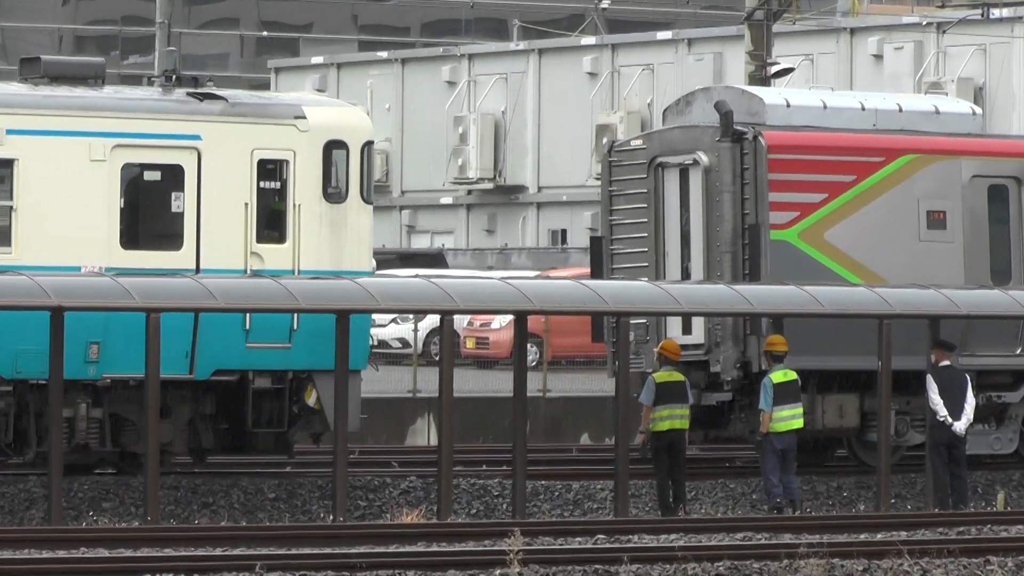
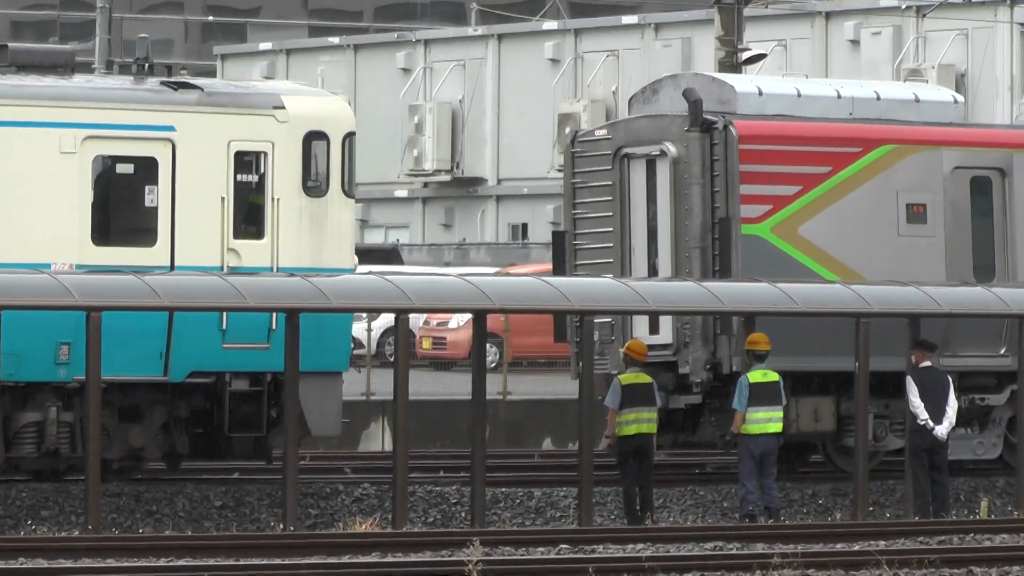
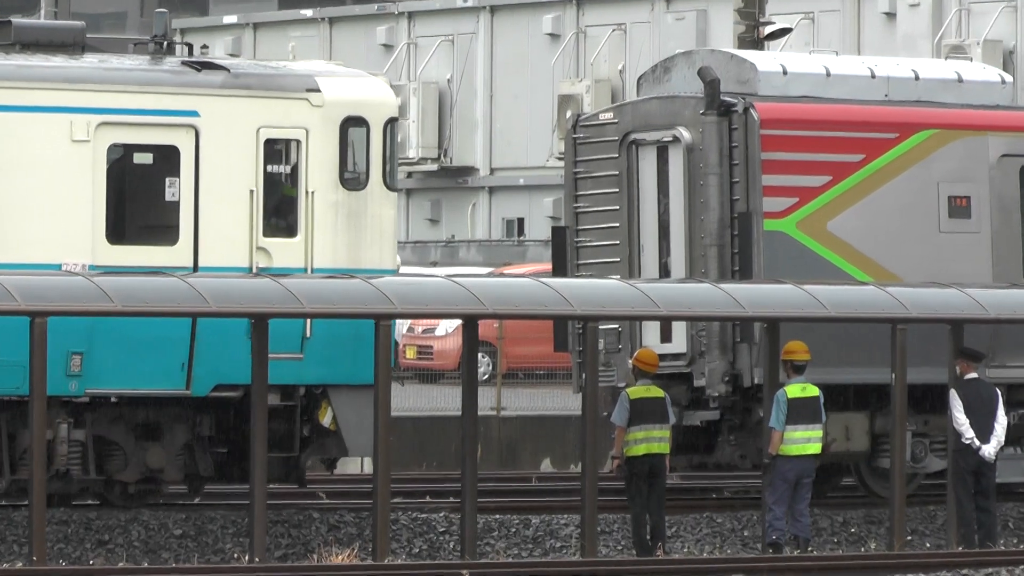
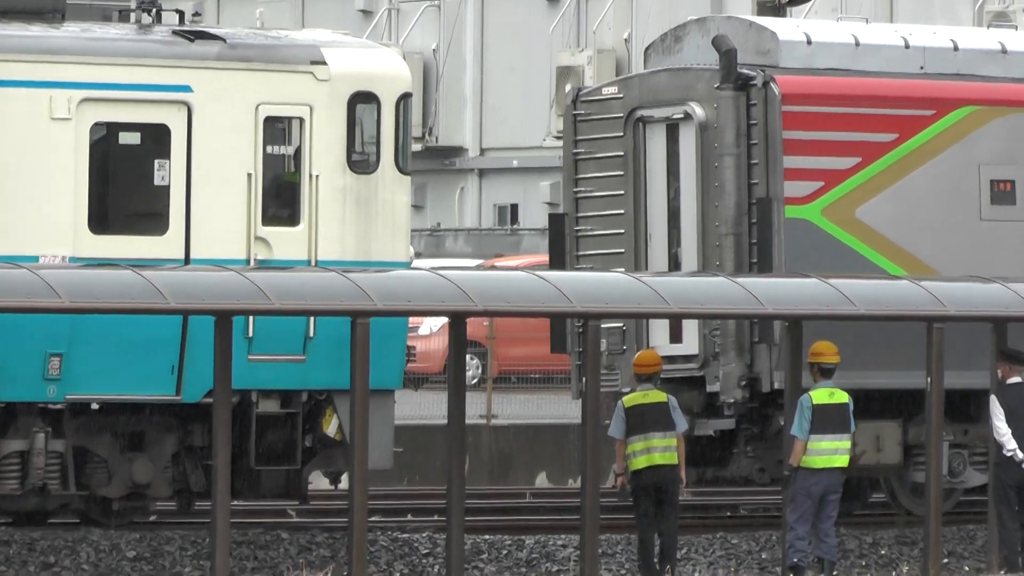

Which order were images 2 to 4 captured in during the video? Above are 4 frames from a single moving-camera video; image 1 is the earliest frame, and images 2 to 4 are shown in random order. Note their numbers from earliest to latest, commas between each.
2, 3, 4
